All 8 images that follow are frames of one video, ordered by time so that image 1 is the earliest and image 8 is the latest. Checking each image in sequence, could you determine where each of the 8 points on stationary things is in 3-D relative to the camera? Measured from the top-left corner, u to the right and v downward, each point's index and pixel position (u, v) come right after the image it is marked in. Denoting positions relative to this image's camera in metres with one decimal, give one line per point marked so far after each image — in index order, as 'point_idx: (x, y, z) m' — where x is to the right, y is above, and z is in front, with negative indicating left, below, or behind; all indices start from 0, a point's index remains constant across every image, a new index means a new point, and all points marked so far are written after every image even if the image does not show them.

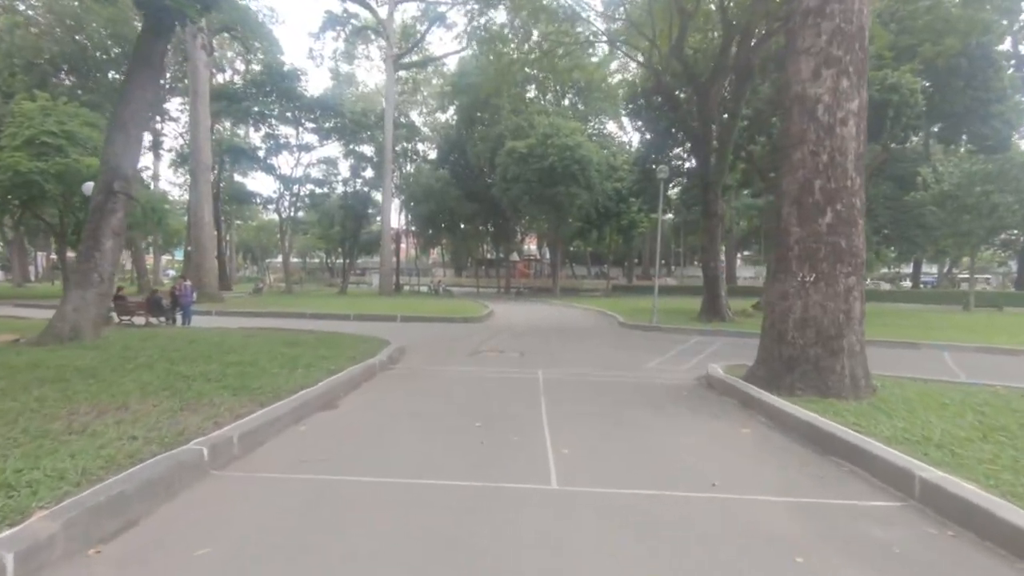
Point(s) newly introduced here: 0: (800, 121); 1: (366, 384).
0: (+4.4, +2.6, +8.3) m
1: (-2.7, -1.8, +10.0) m
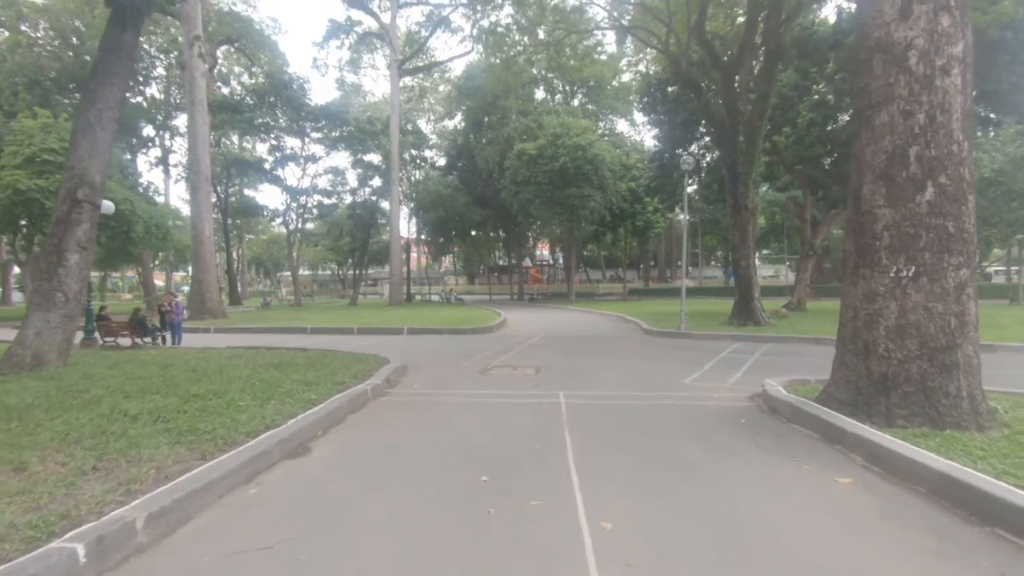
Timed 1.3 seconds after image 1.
0: (+4.5, +2.6, +6.5) m
1: (-2.4, -2.0, +8.3) m
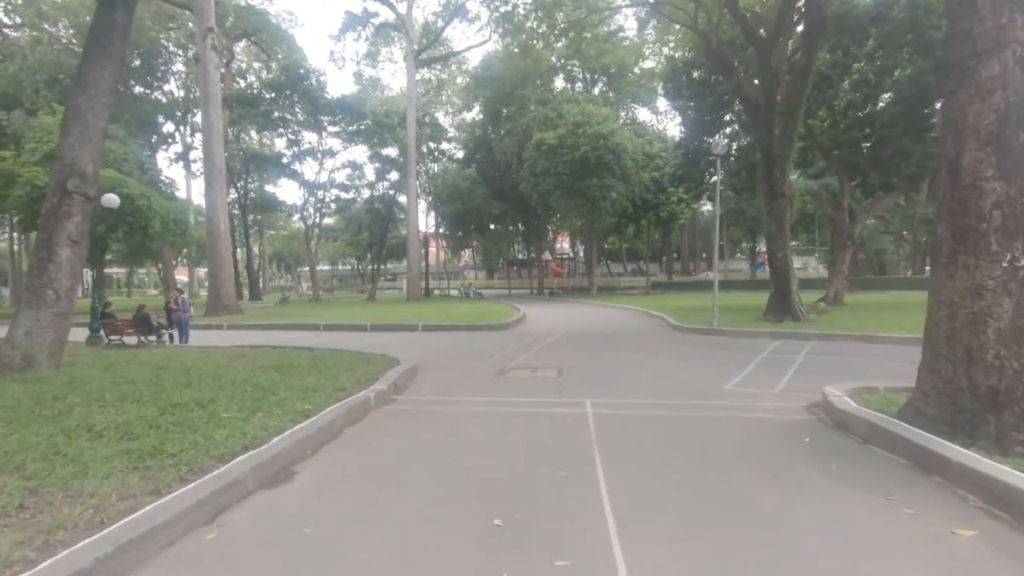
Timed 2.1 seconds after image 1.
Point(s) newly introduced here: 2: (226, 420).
0: (+4.7, +2.7, +5.2) m
1: (-2.2, -2.0, +7.3) m
2: (-3.6, -1.7, +6.8) m
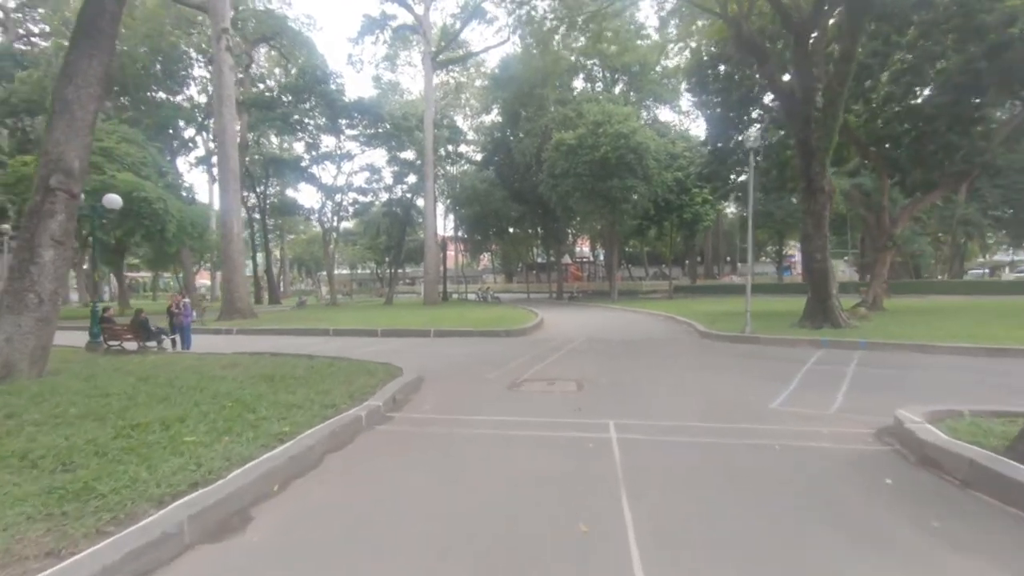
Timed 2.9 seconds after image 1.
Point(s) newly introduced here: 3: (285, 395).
0: (+4.7, +2.6, +4.0) m
1: (-2.0, -2.0, +6.3) m
2: (-3.5, -1.7, +5.8) m
3: (-3.6, -1.7, +8.4) m
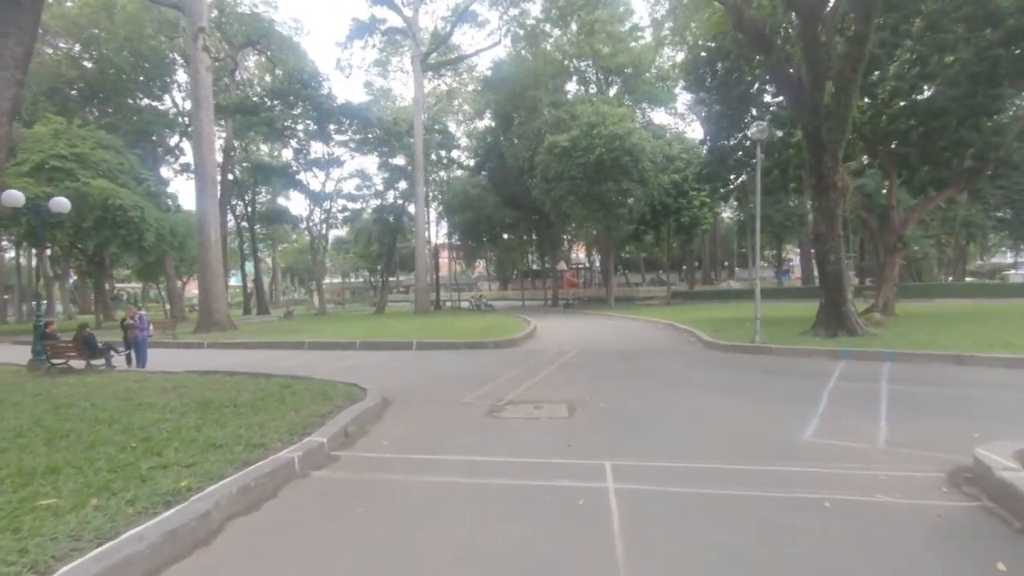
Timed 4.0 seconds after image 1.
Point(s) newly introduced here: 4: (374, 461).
0: (+4.4, +2.6, +2.6) m
1: (-2.3, -2.1, +4.7) m
2: (-3.8, -1.8, +4.3) m
3: (-3.9, -1.8, +6.9) m
4: (-1.7, -2.1, +6.5) m
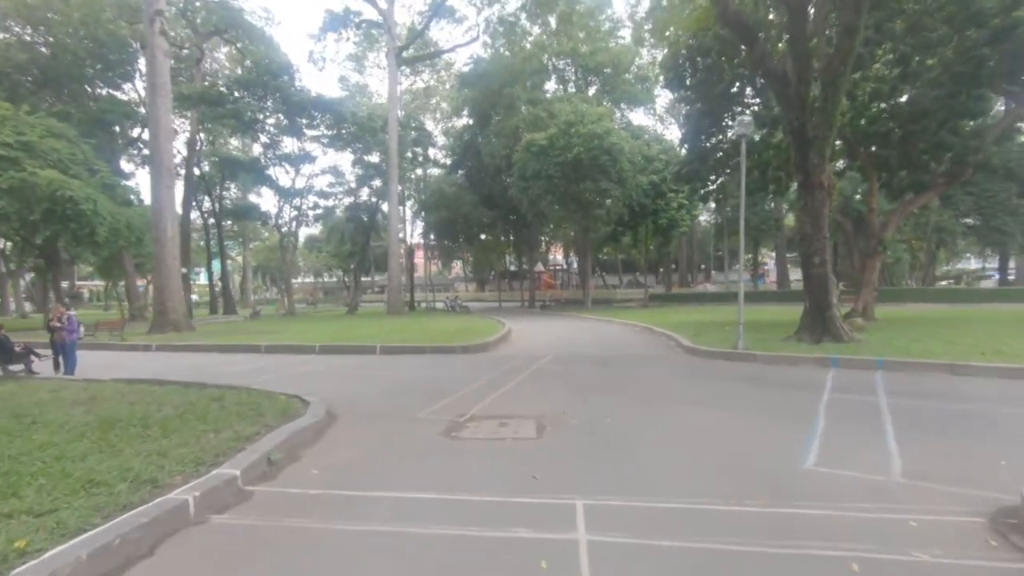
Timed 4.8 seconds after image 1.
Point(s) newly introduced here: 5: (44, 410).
0: (+4.1, +2.6, +1.6) m
1: (-2.7, -2.1, +3.5) m
2: (-4.2, -1.8, +3.1) m
3: (-4.4, -1.8, +5.6) m
4: (-2.1, -2.1, +5.3) m
5: (-7.4, -1.9, +8.5) m
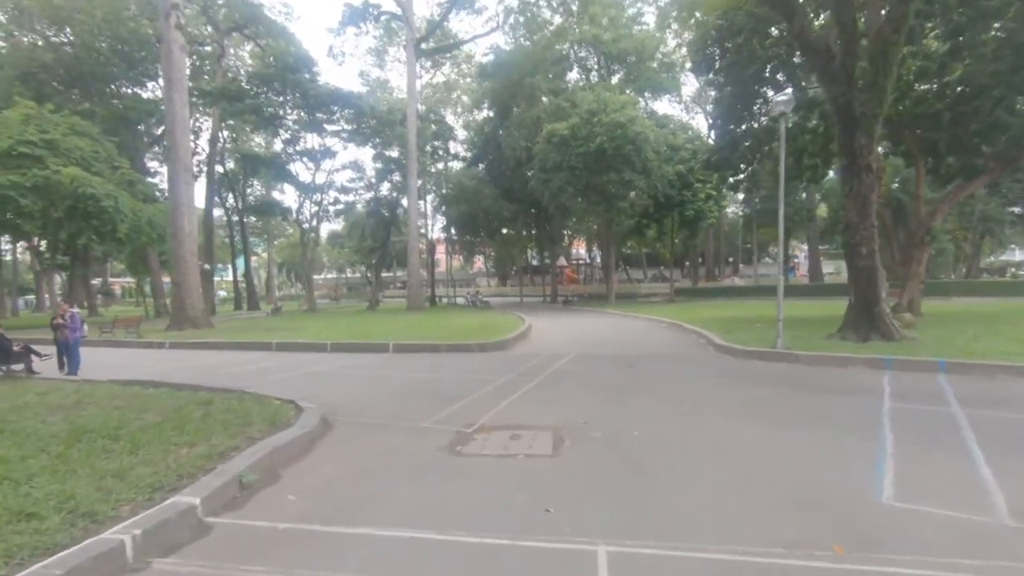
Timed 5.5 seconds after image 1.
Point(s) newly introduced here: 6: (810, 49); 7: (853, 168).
0: (+4.0, +2.6, +0.5) m
1: (-2.8, -2.1, +2.7) m
2: (-4.2, -1.8, +2.3) m
3: (-4.3, -1.8, +4.9) m
4: (-2.1, -2.0, +4.5) m
5: (-7.2, -1.9, +7.8) m
6: (+8.3, +6.7, +14.9) m
7: (+9.3, +3.3, +14.8) m
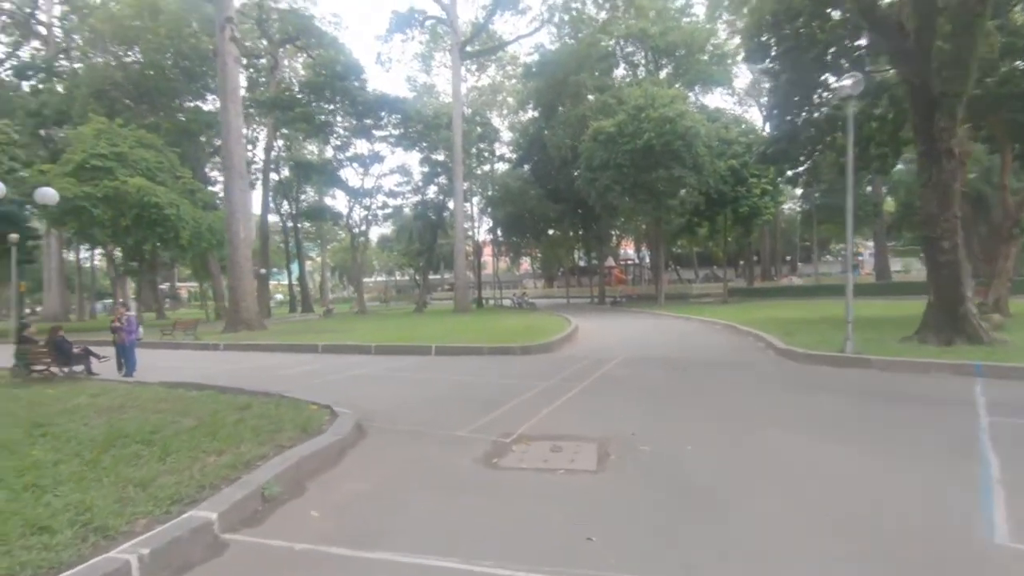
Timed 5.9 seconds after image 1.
0: (+3.9, +2.7, -0.3) m
1: (-2.6, -2.1, +2.5) m
2: (-4.1, -1.8, +2.2) m
3: (-4.0, -1.8, +4.7) m
4: (-1.8, -2.0, +4.1) m
5: (-6.6, -1.9, +8.0) m
6: (+9.4, +6.7, +13.7) m
7: (+10.4, +3.3, +13.4) m
